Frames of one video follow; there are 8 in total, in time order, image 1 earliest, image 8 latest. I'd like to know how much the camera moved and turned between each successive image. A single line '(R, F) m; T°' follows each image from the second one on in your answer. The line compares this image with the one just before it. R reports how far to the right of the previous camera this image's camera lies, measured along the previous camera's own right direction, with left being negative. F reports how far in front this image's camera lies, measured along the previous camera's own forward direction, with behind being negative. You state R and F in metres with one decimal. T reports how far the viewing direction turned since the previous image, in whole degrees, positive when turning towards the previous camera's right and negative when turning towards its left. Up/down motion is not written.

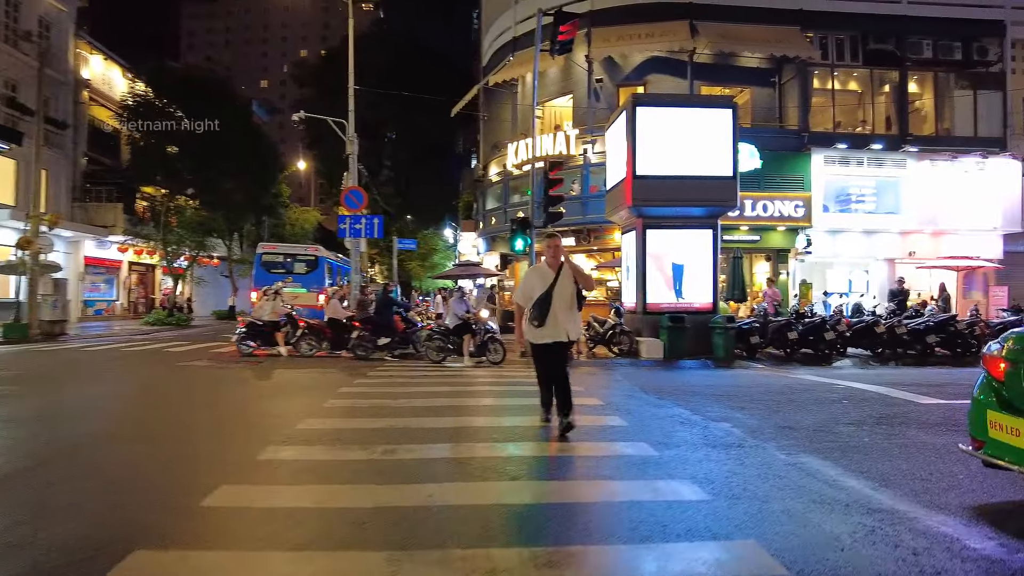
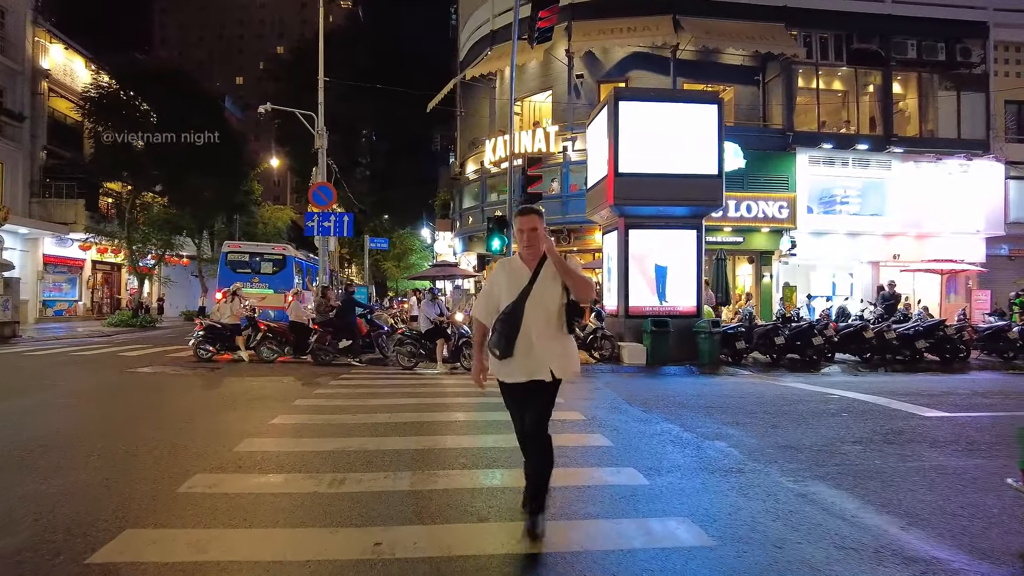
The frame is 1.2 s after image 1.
(+0.1, +0.7) m; +2°
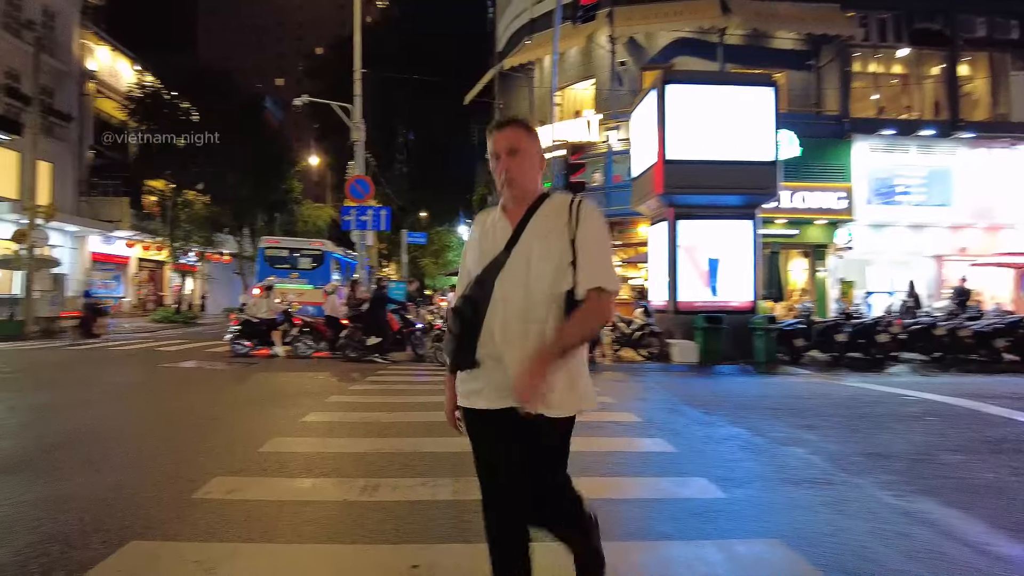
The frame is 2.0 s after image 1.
(-0.1, +0.6) m; -3°
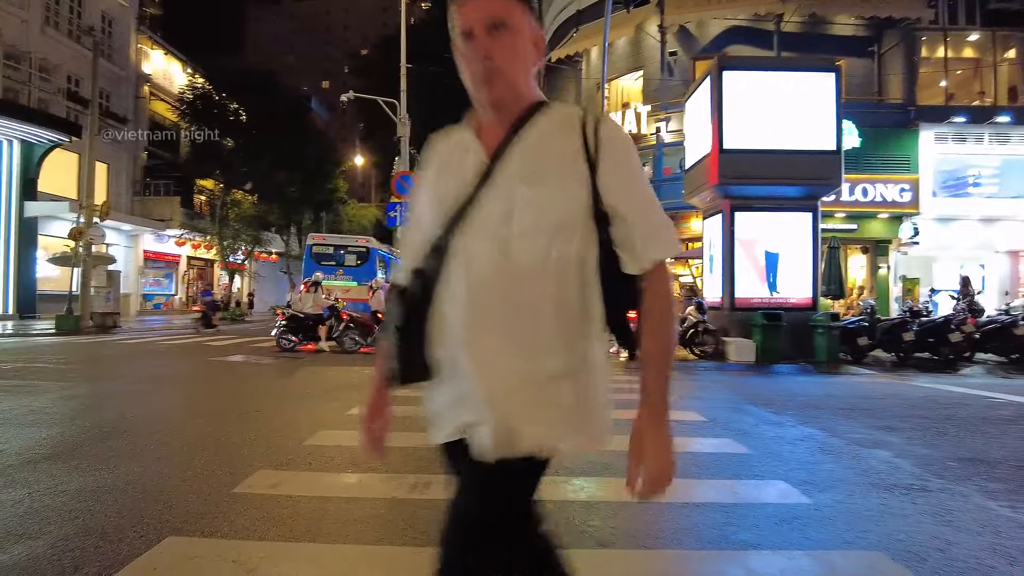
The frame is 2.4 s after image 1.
(-0.1, +0.3) m; -4°
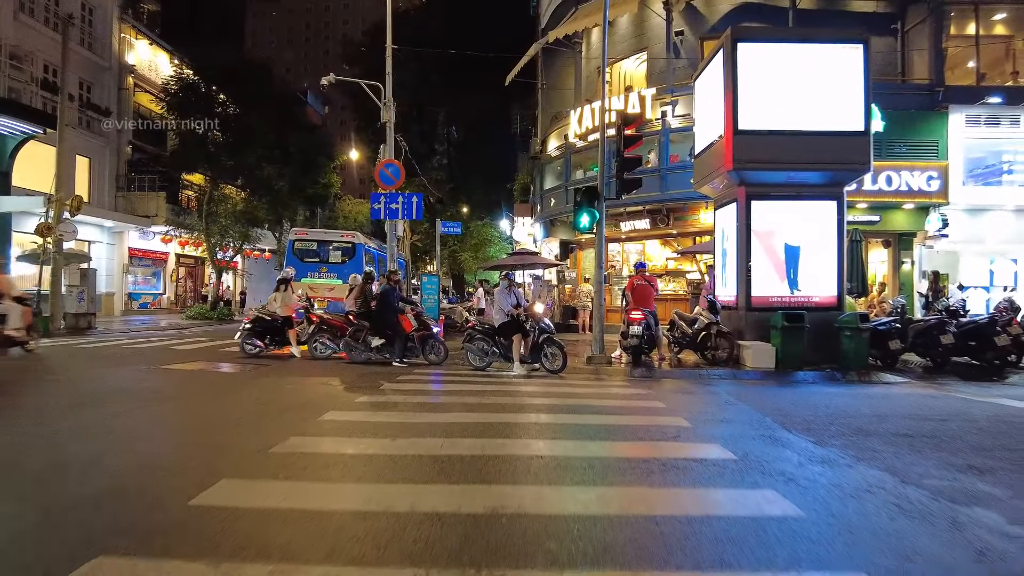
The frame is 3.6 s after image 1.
(+0.2, +1.4) m; 0°
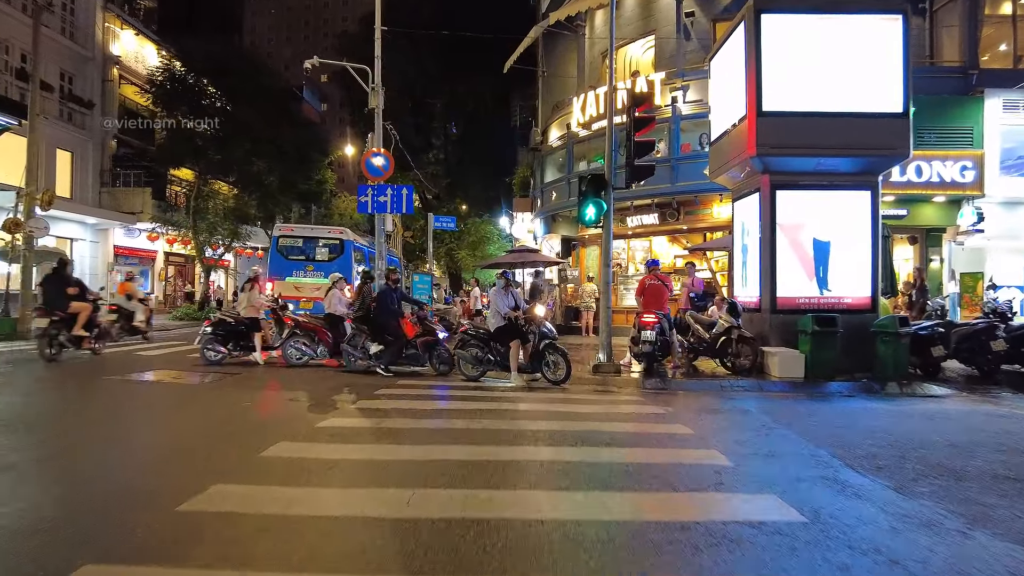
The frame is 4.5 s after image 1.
(+0.1, +1.2) m; 0°
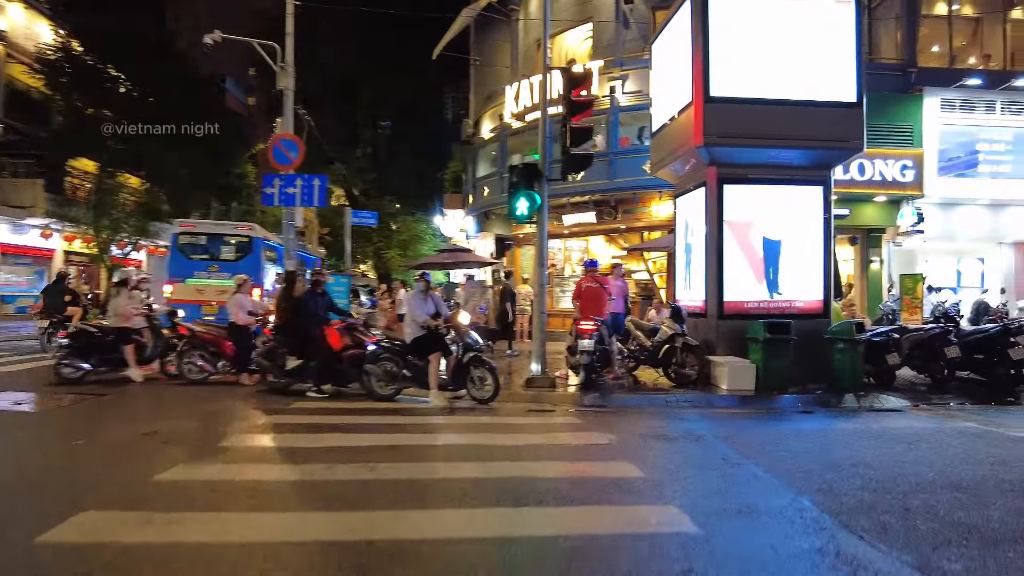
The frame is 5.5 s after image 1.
(+0.2, +1.2) m; +5°
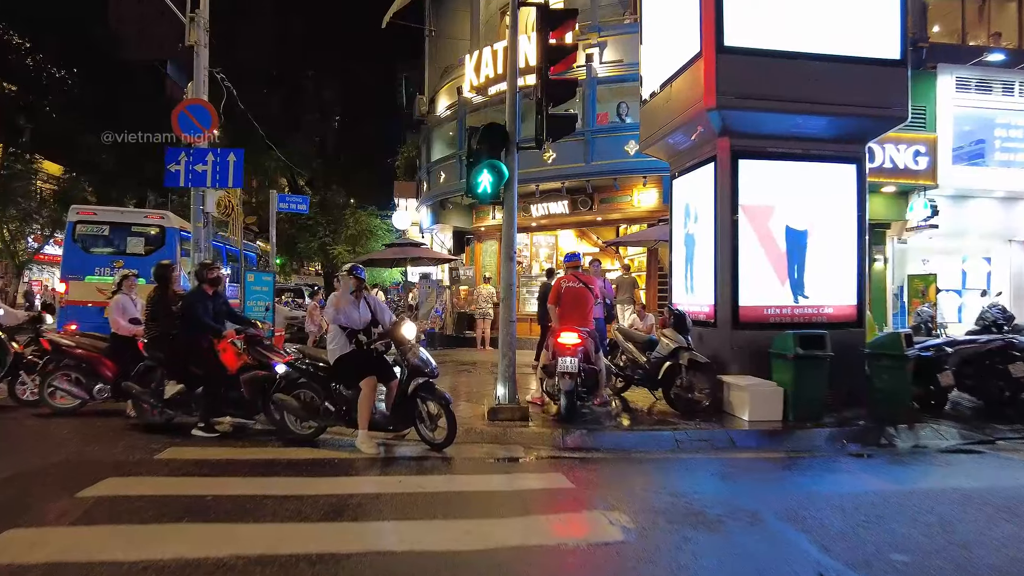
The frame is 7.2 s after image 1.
(0.0, +2.2) m; +3°
